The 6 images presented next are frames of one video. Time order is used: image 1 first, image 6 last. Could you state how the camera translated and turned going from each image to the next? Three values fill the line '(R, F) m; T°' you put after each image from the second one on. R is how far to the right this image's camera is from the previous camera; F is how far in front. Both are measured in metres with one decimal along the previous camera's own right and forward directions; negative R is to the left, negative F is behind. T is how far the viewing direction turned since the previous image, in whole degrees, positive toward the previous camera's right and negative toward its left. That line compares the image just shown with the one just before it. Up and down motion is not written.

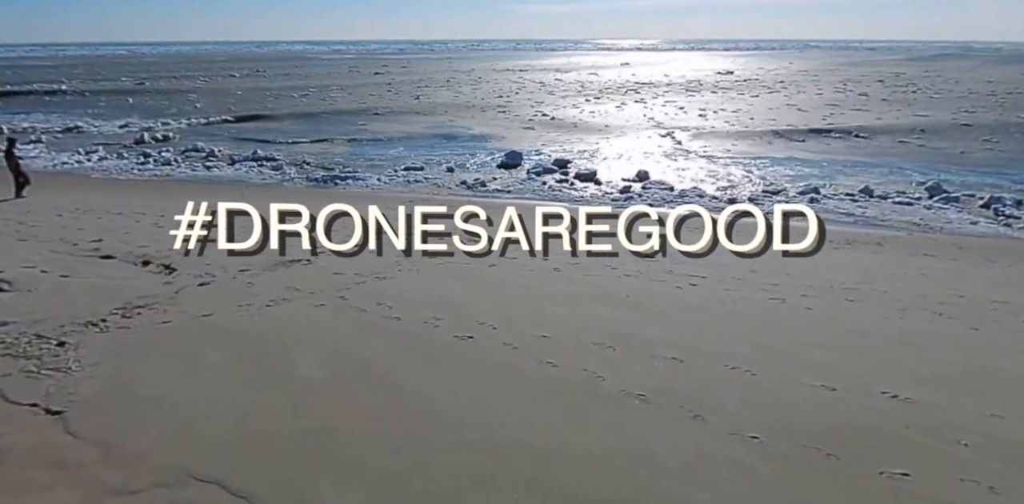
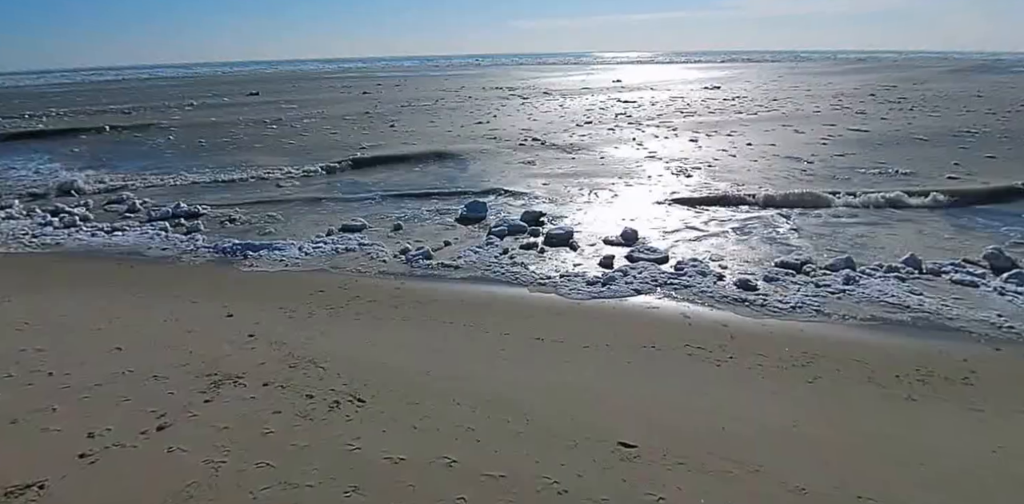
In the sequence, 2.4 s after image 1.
(+0.6, +1.6) m; 0°
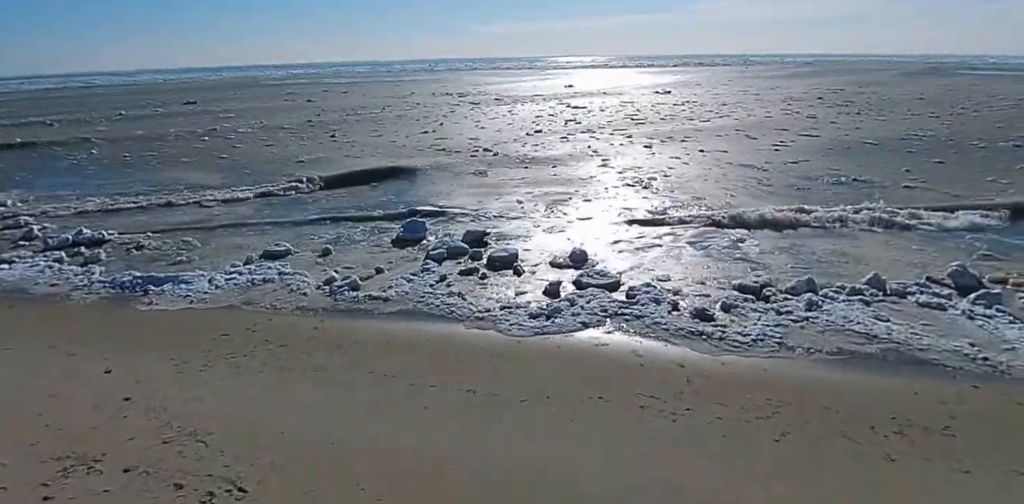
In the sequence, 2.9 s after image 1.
(+0.2, +0.5) m; +4°
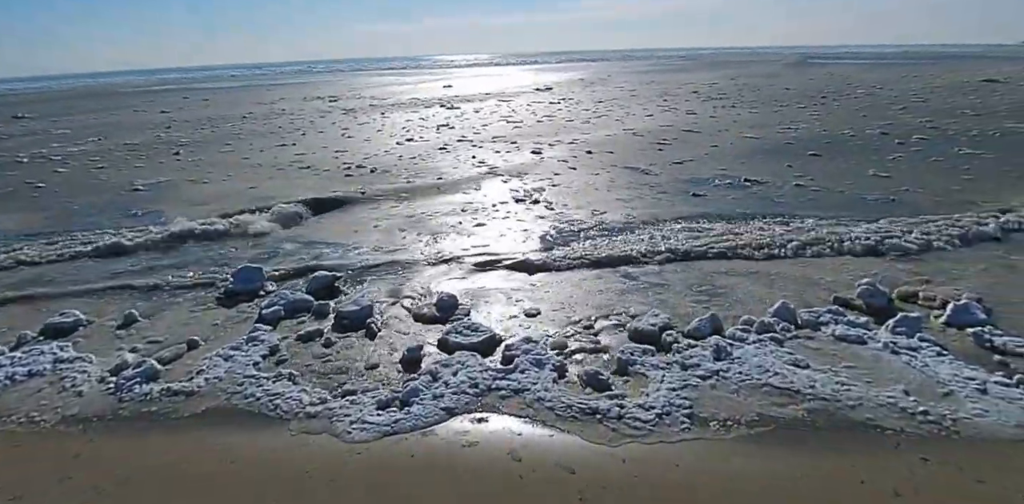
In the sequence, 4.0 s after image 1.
(+0.5, +1.0) m; +9°
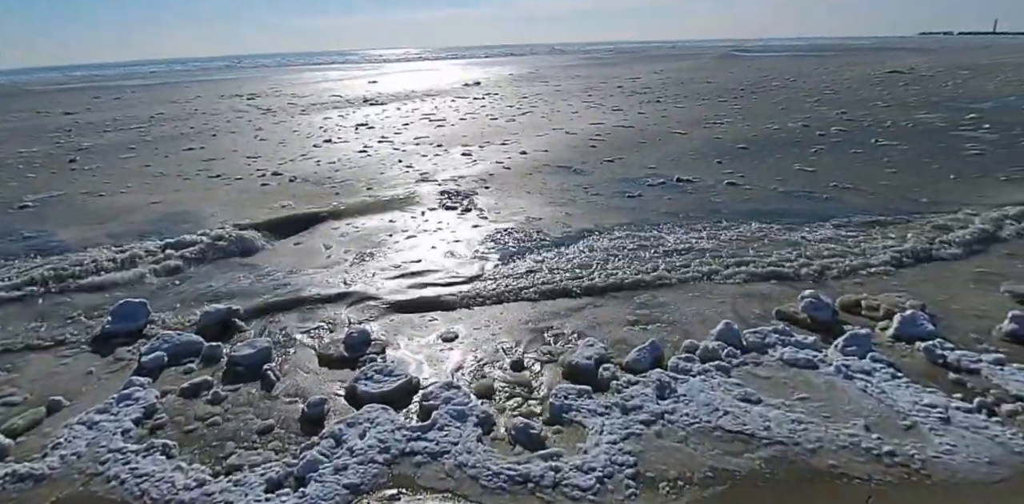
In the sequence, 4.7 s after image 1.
(+0.2, +0.5) m; +6°
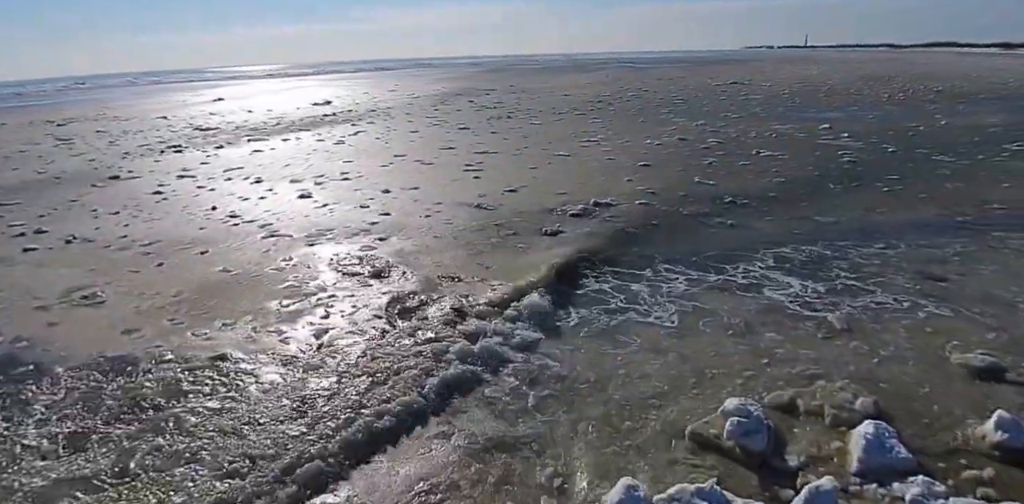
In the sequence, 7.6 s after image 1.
(+0.6, +1.5) m; +11°
